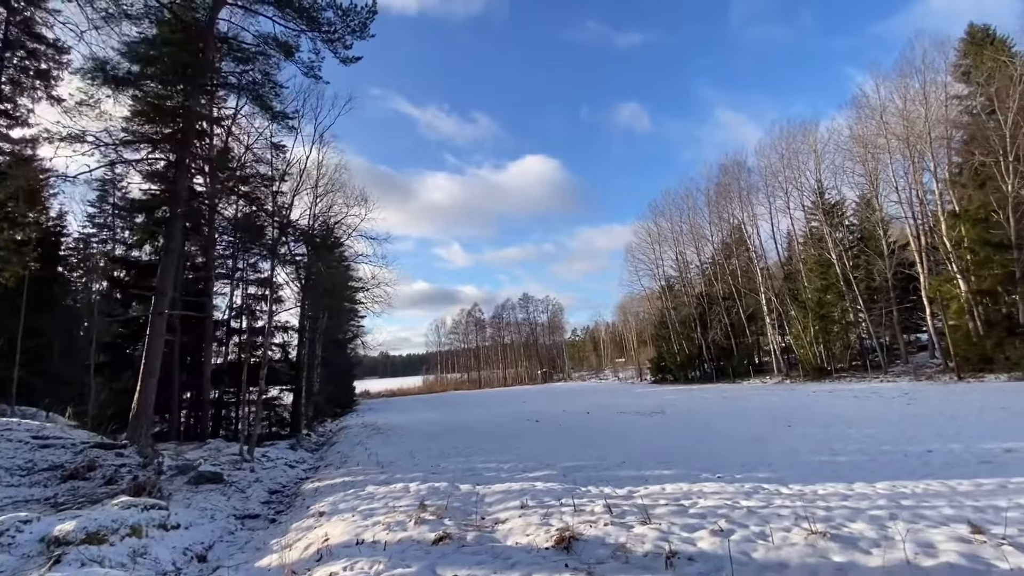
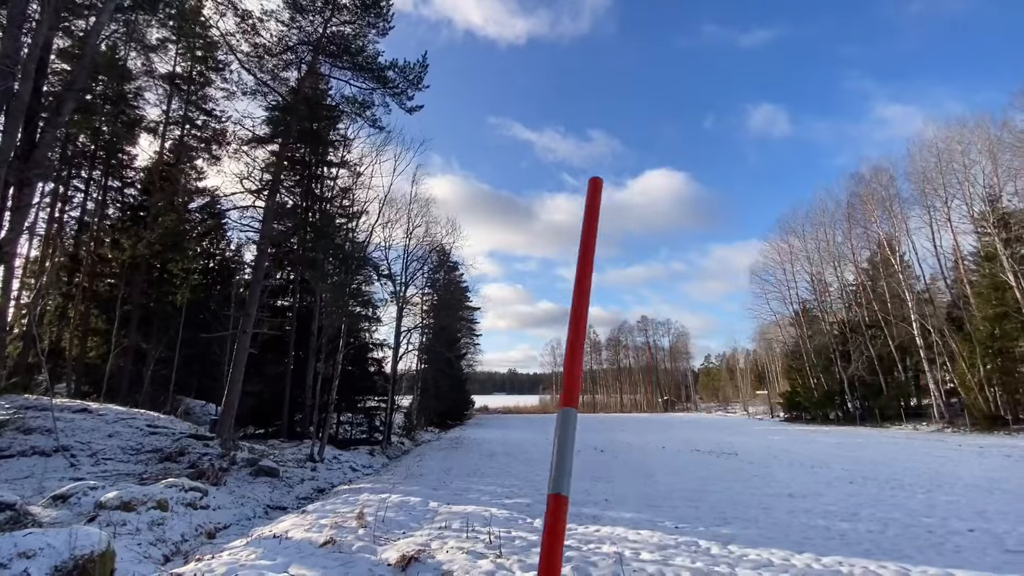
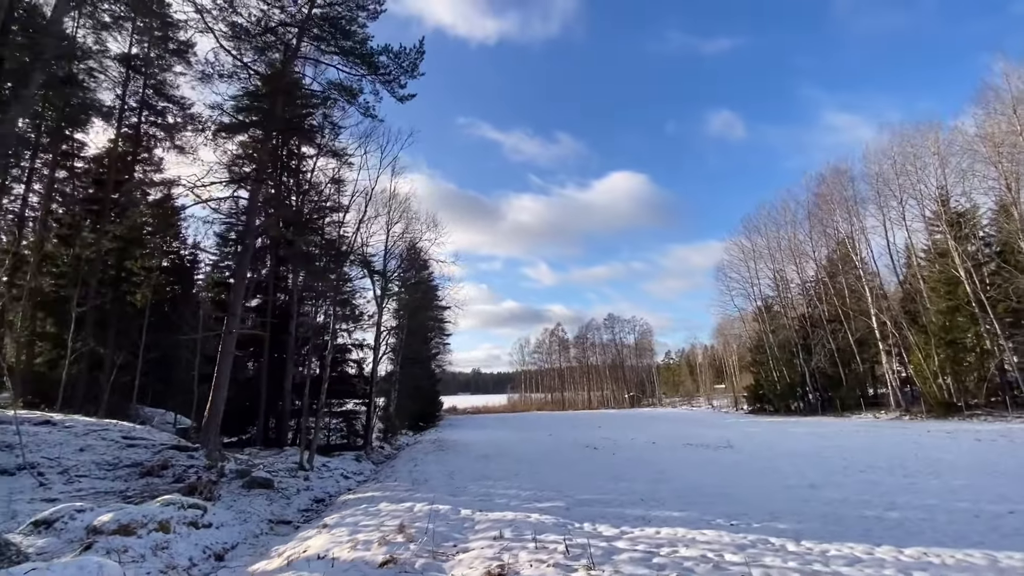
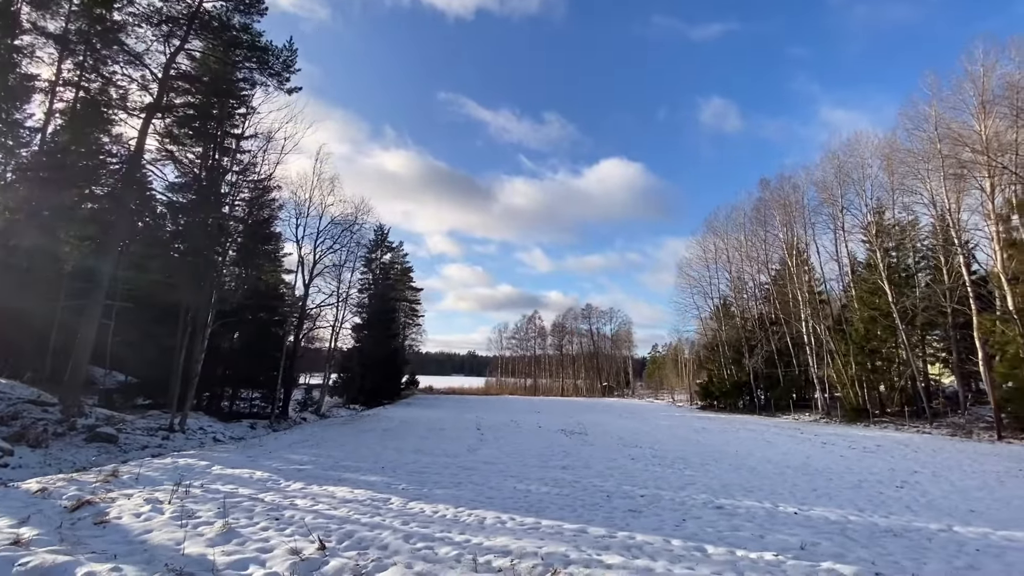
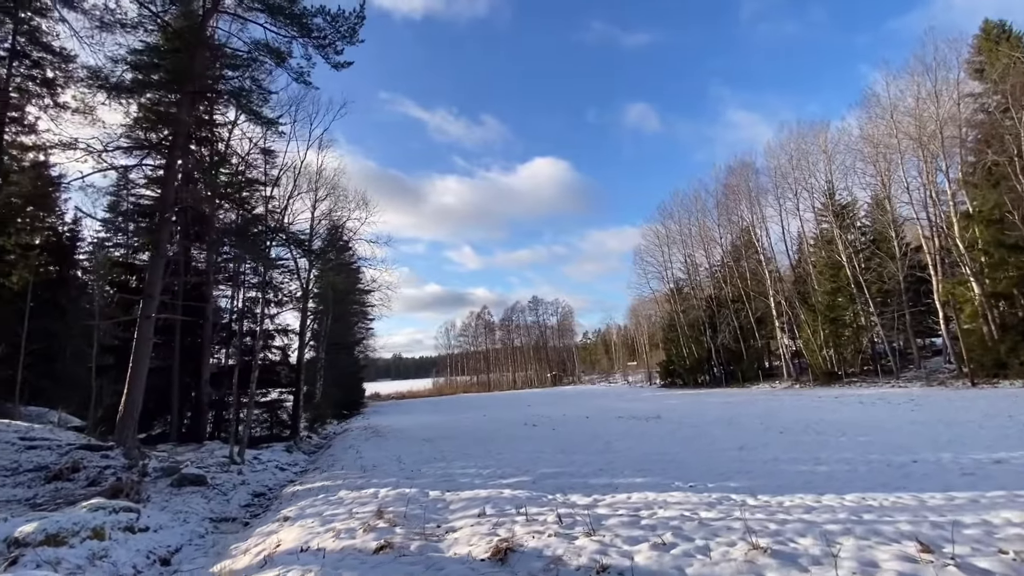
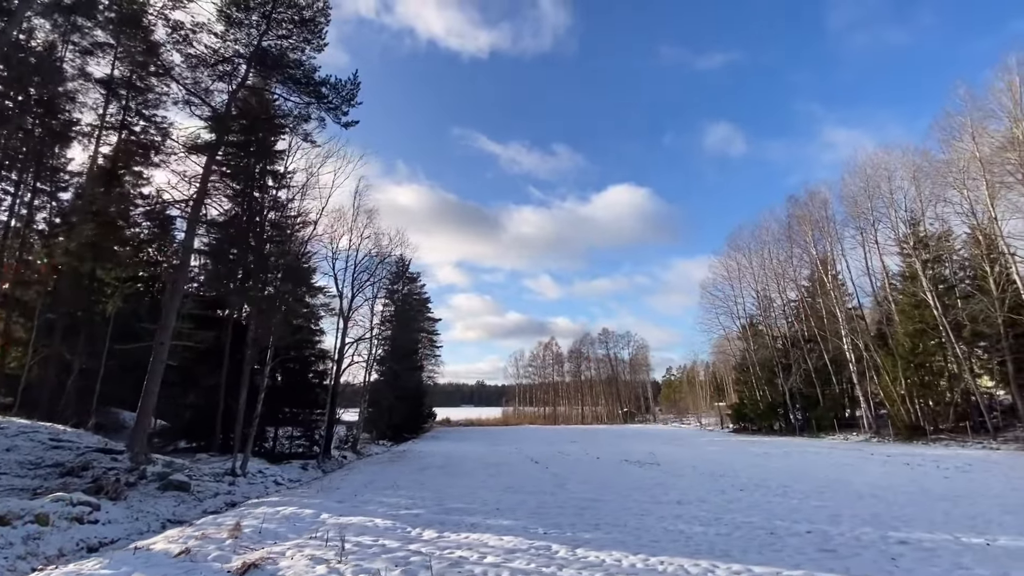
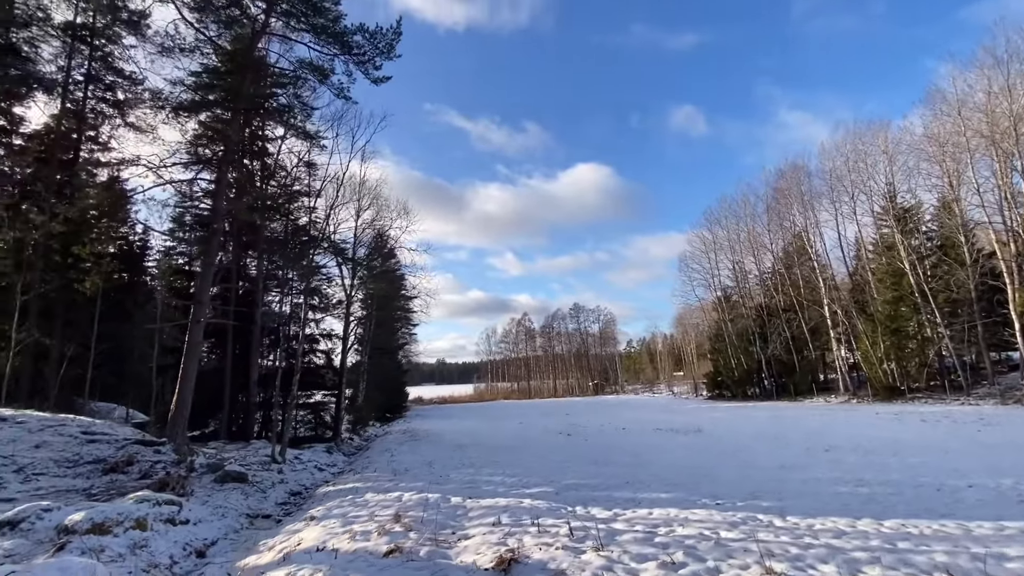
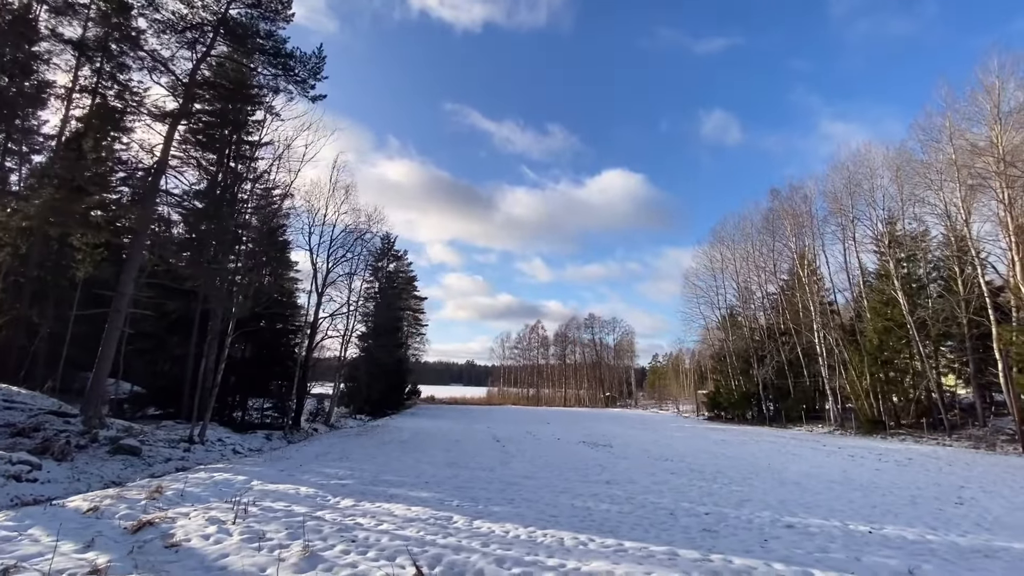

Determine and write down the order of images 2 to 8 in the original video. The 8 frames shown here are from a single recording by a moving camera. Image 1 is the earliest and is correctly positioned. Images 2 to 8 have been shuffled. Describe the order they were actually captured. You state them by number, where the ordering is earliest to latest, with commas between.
5, 7, 3, 2, 6, 8, 4
